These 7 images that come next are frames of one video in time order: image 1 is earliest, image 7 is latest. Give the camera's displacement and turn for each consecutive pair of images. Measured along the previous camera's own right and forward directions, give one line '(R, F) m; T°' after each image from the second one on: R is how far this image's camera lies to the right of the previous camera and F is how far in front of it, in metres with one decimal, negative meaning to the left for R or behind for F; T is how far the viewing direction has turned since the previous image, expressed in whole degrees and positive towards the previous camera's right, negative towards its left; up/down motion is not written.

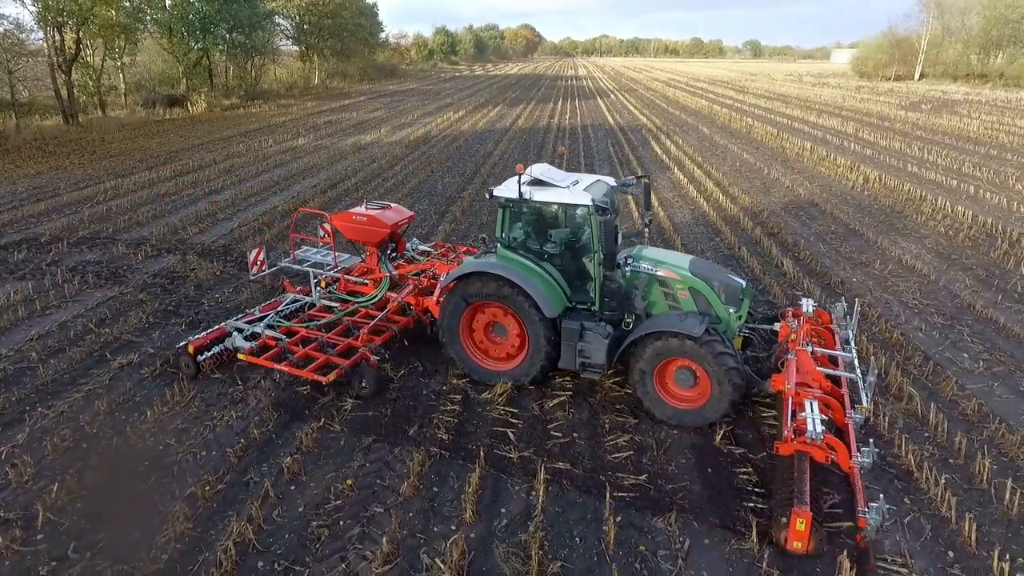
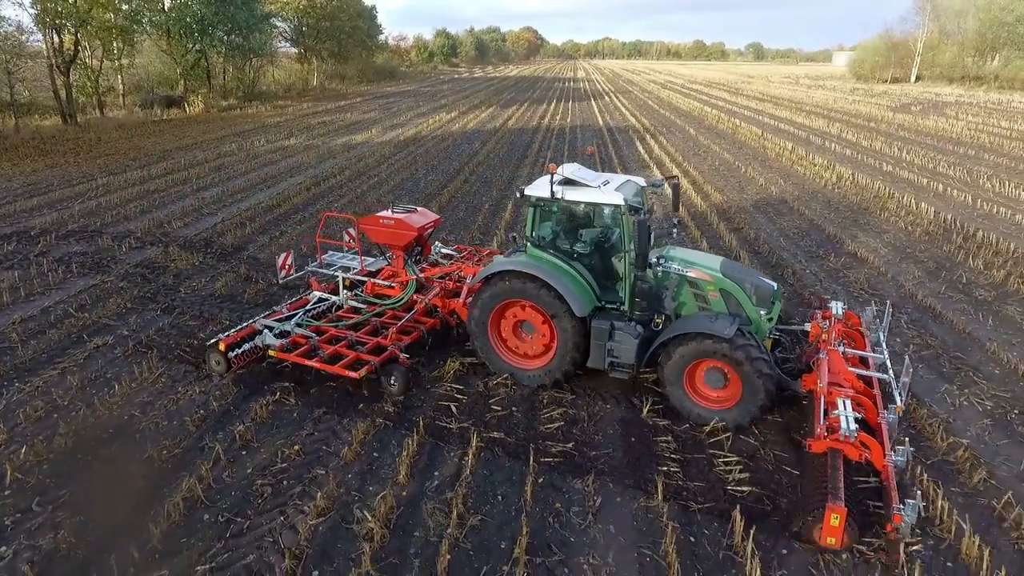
(+0.5, -0.4) m; 0°
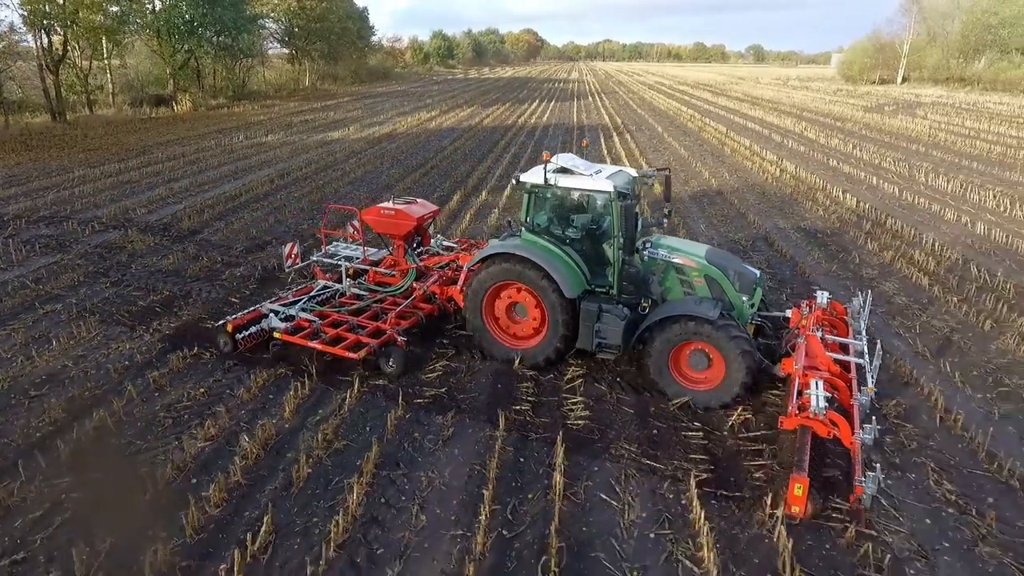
(+1.1, -0.8) m; 0°
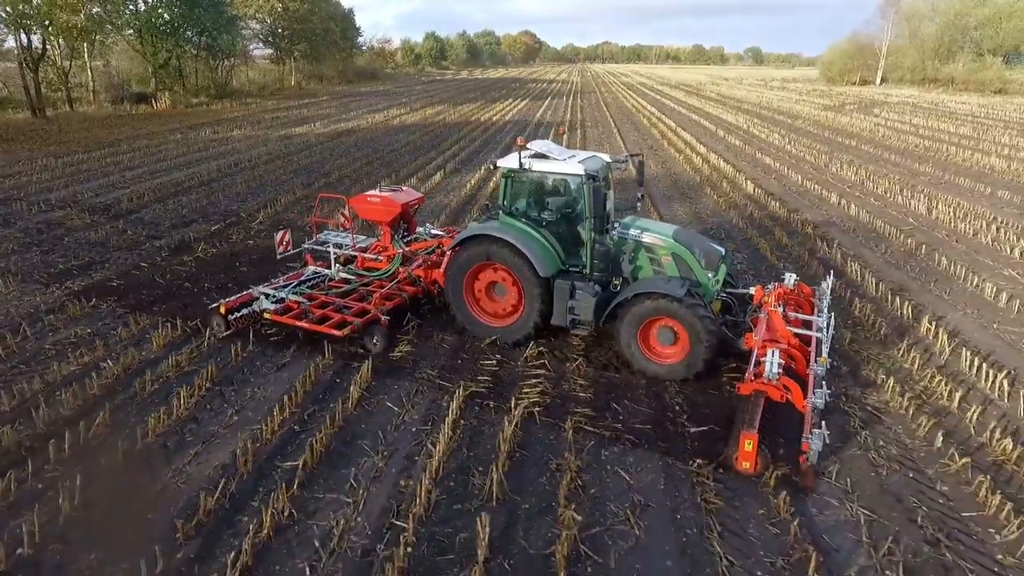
(+1.6, -1.0) m; 0°
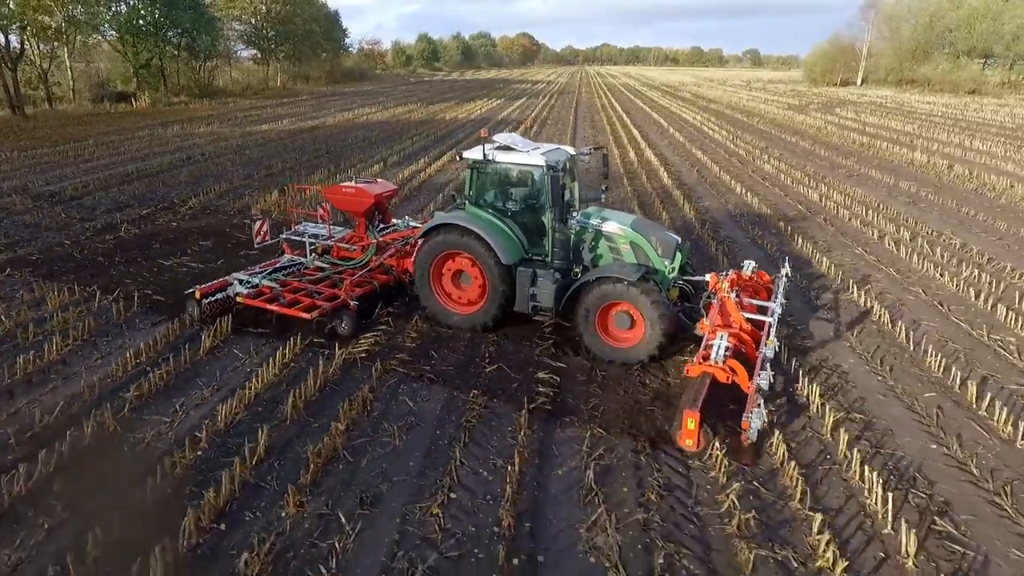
(+1.6, -0.8) m; 0°
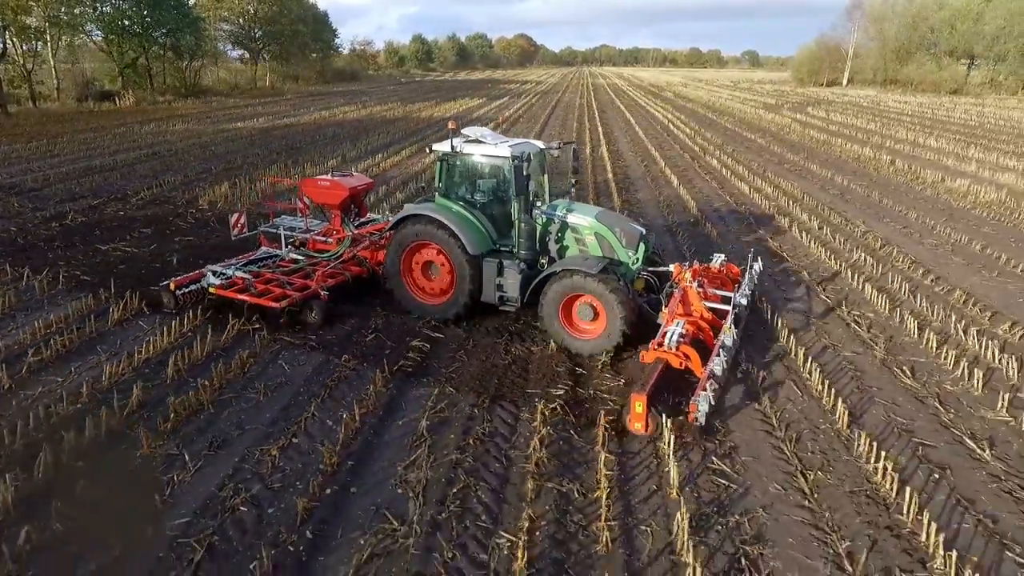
(+1.2, -0.5) m; 0°
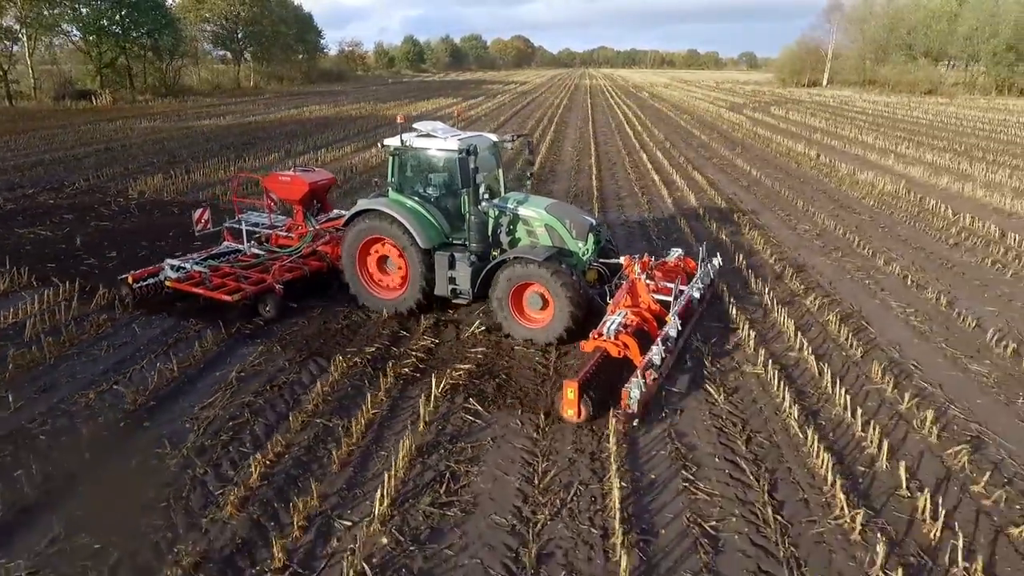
(+1.7, -0.6) m; 0°
